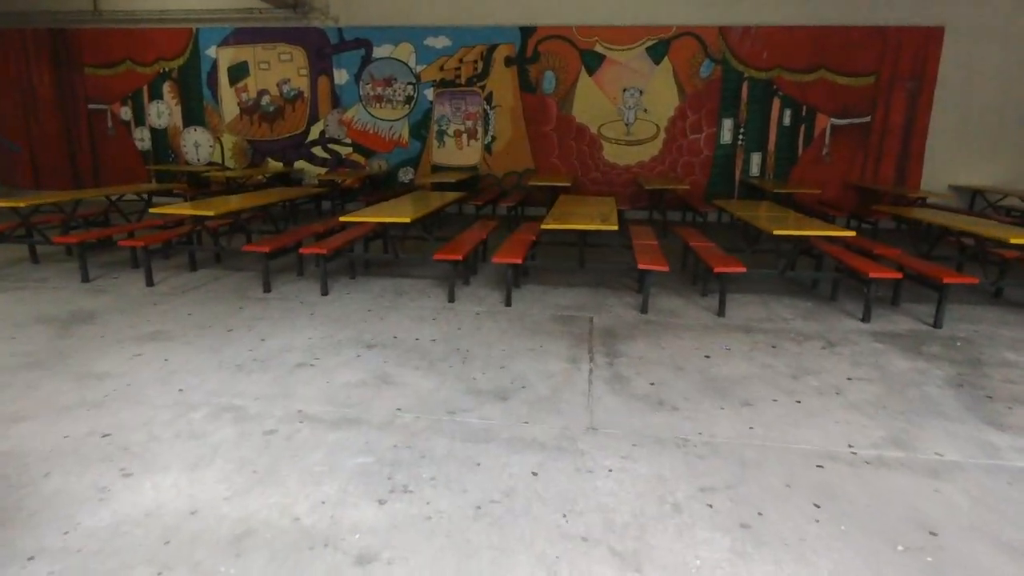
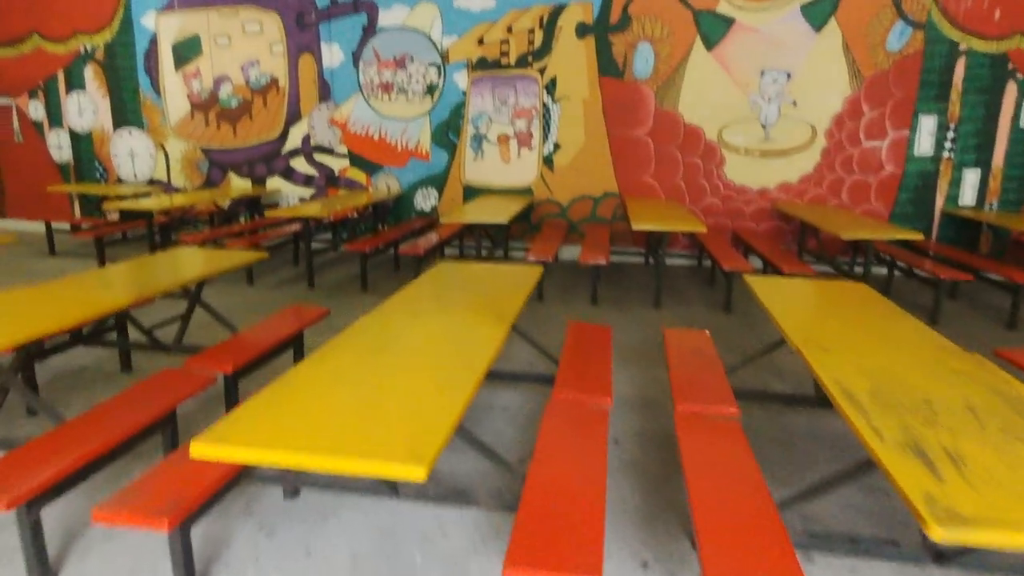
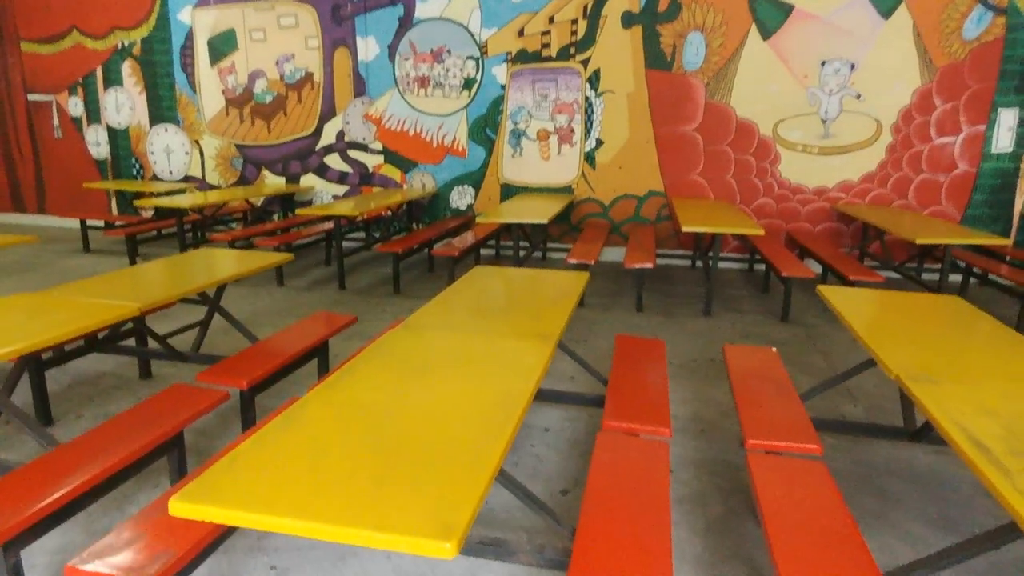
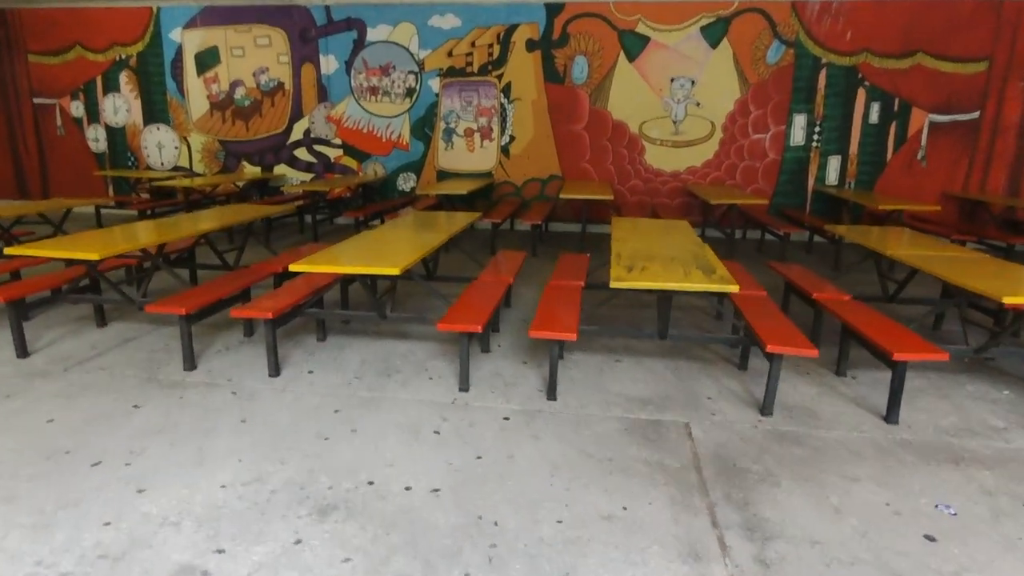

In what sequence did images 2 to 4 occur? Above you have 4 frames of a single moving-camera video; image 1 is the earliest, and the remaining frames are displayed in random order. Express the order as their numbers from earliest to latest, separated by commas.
4, 2, 3
